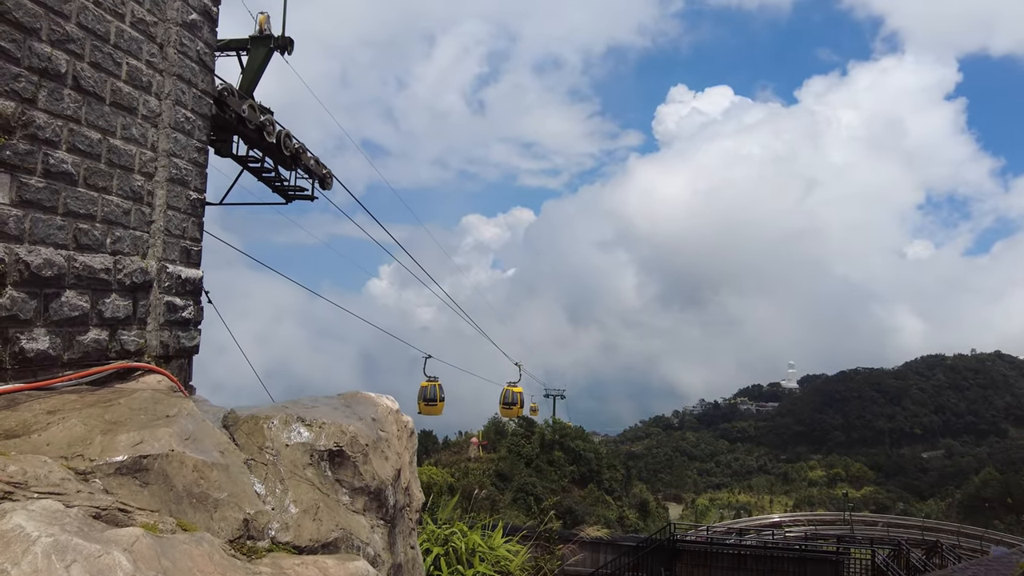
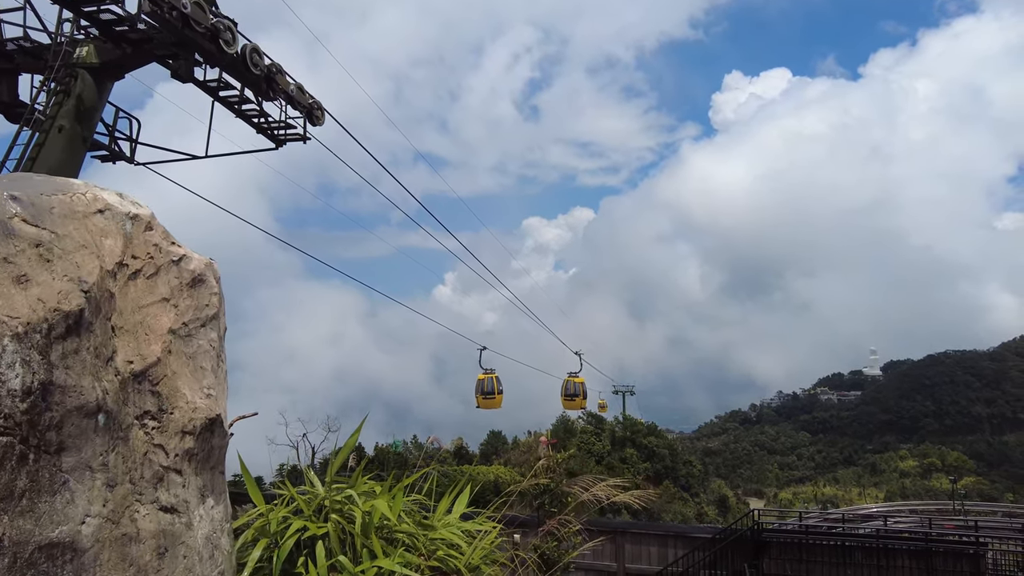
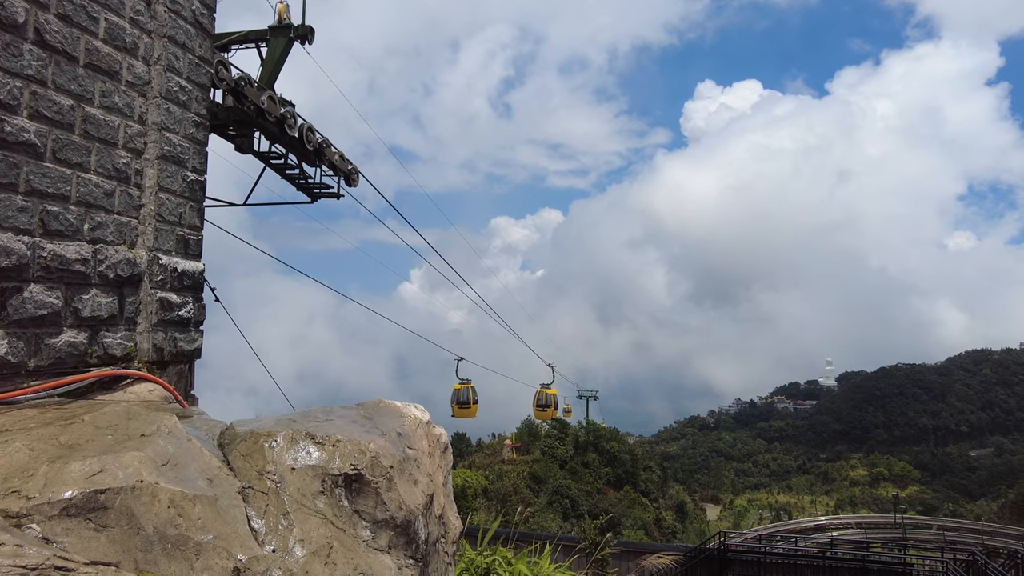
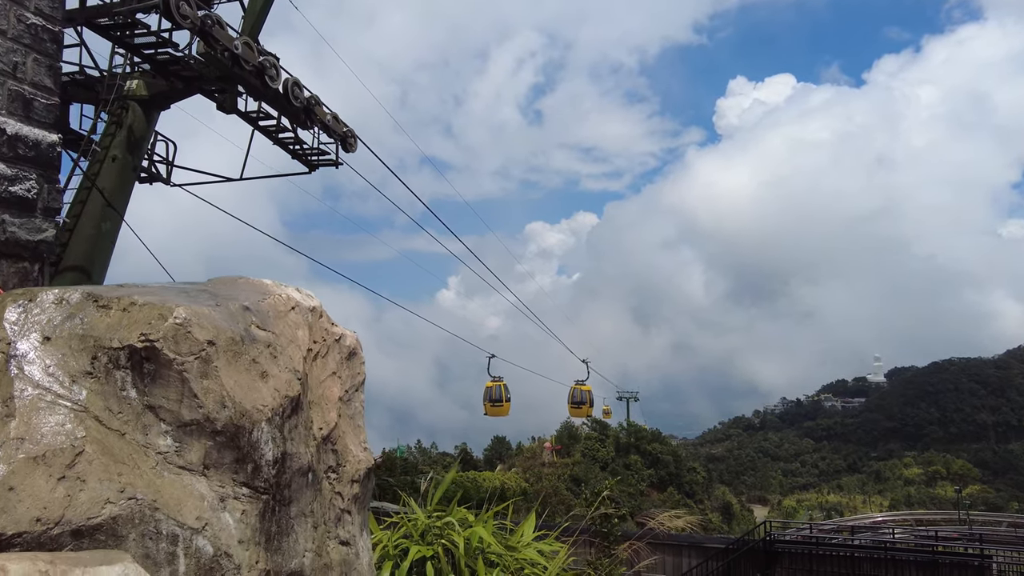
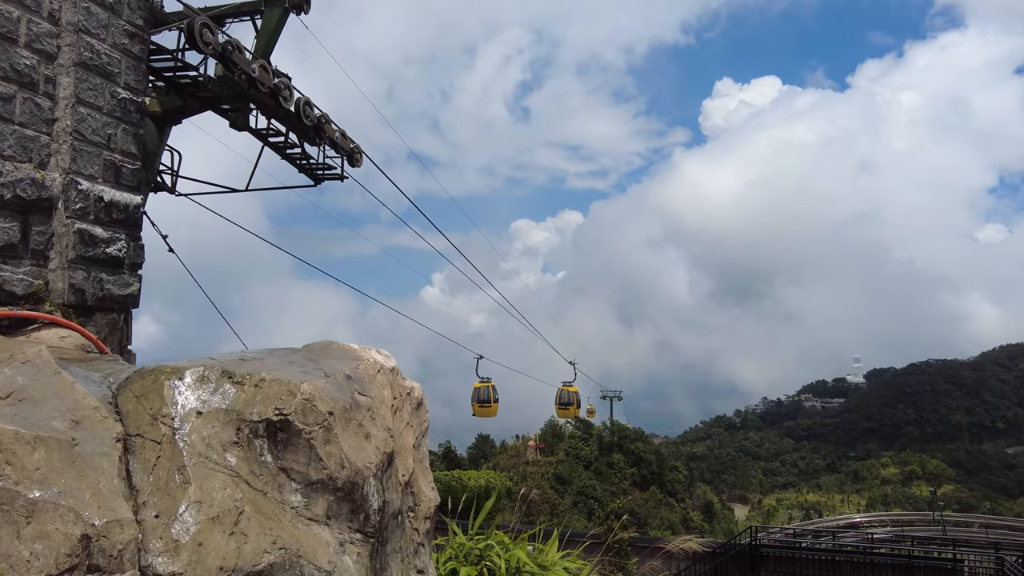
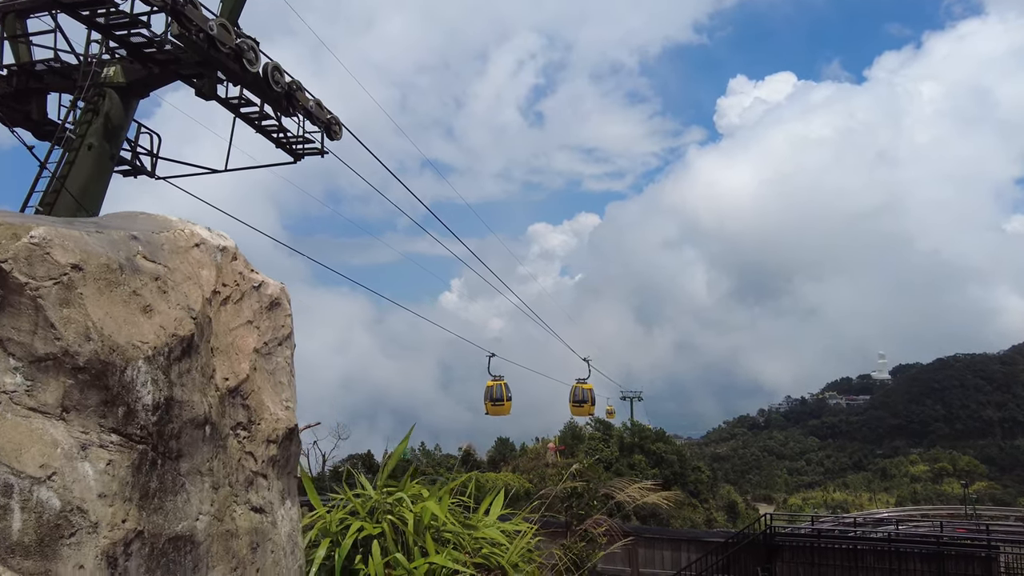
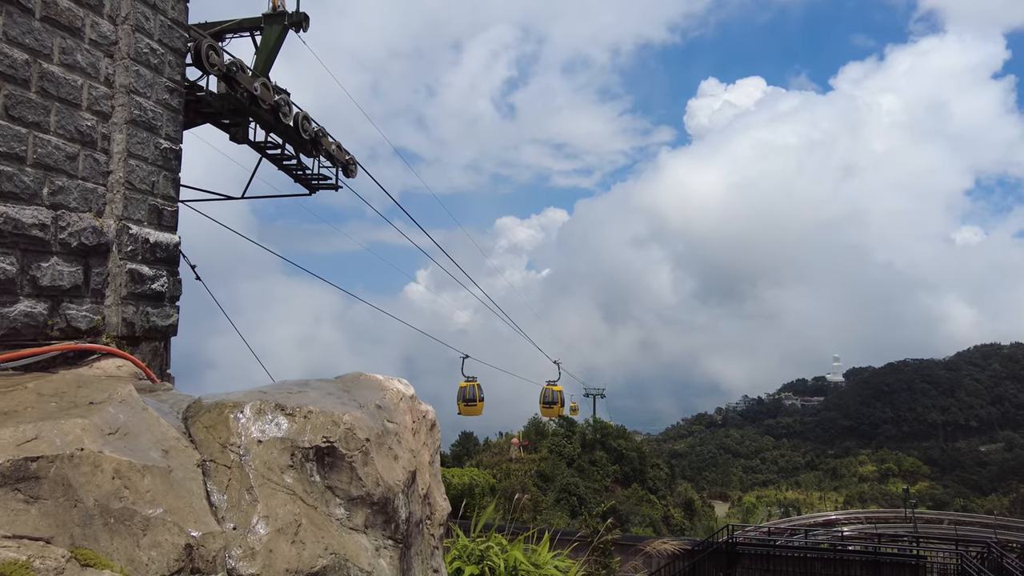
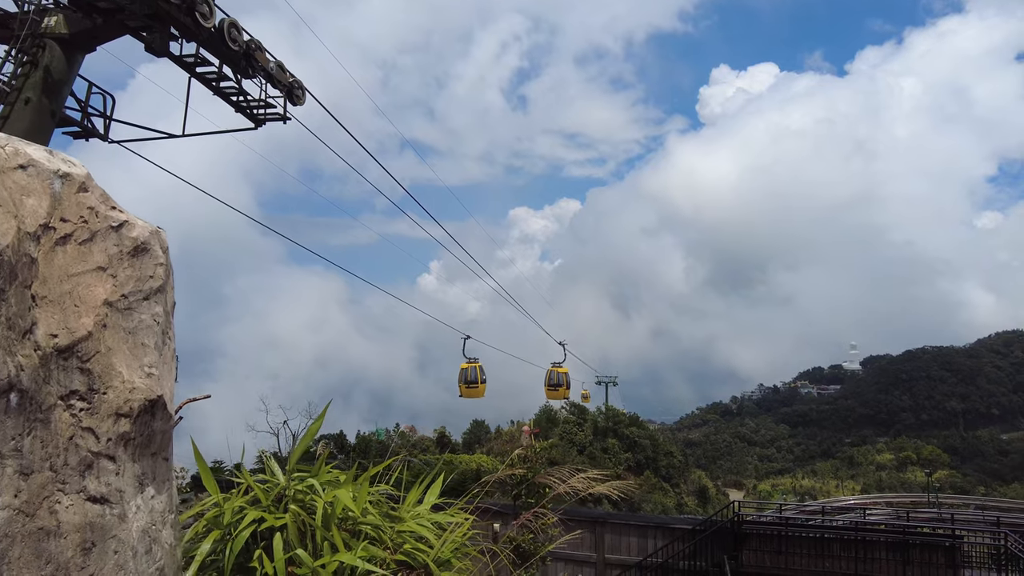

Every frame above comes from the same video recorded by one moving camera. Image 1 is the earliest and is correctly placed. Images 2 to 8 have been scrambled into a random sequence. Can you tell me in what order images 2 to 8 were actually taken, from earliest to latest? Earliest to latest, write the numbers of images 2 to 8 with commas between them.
3, 7, 5, 4, 6, 2, 8
